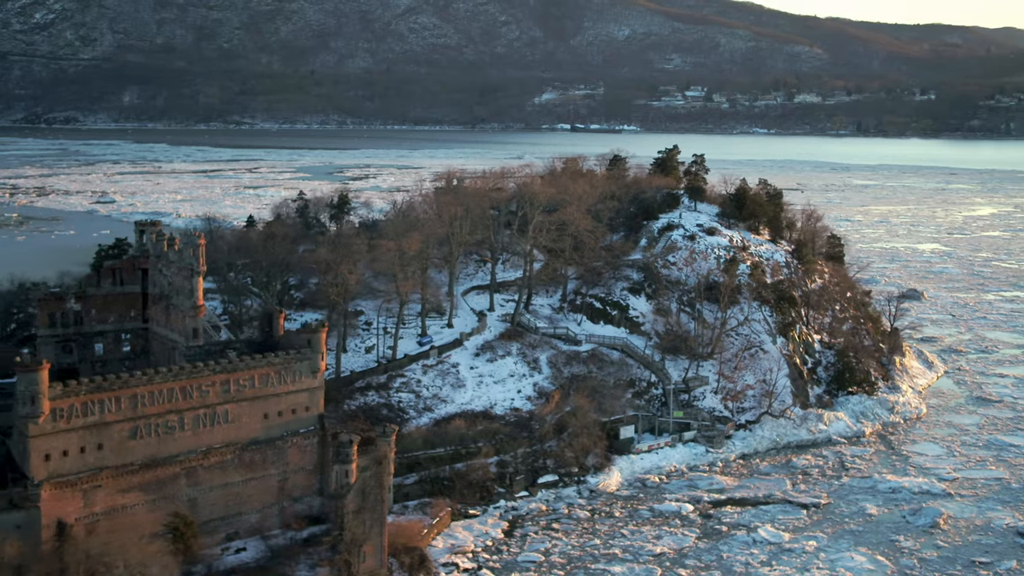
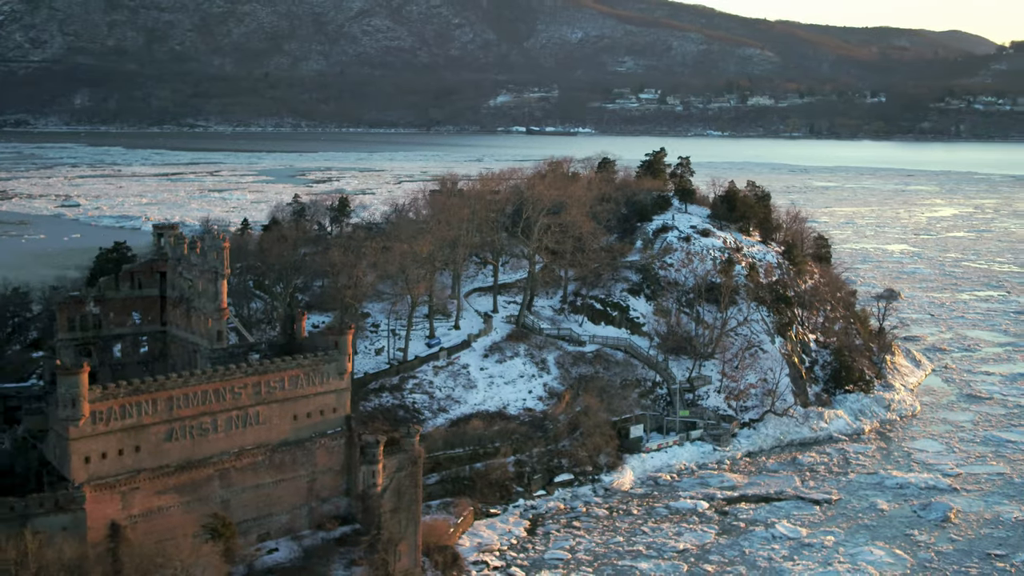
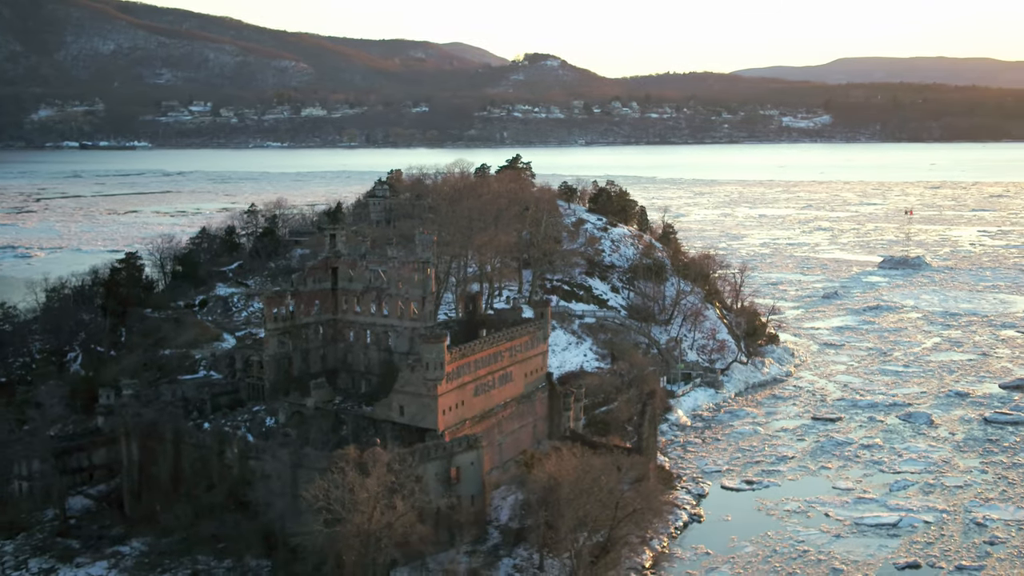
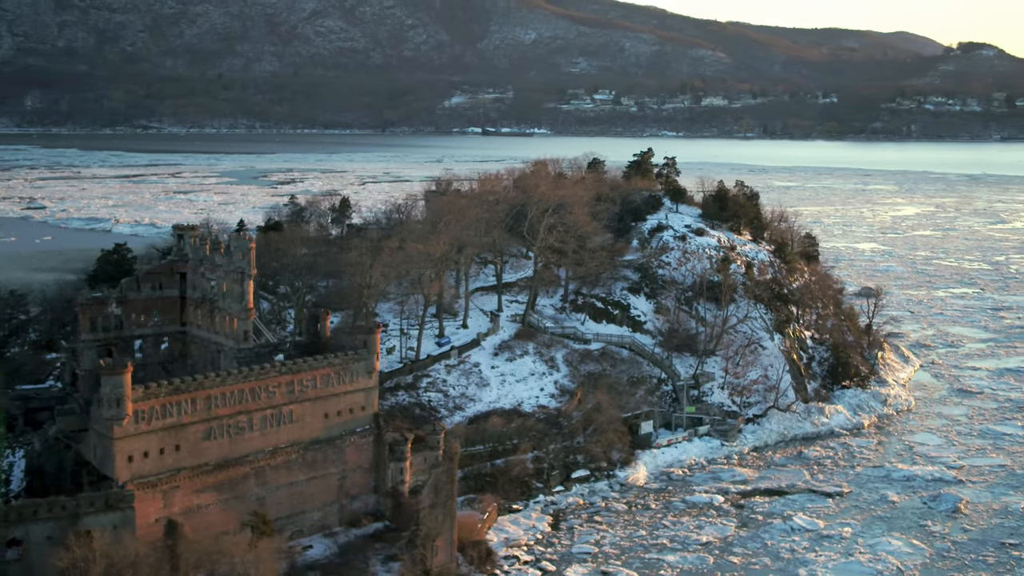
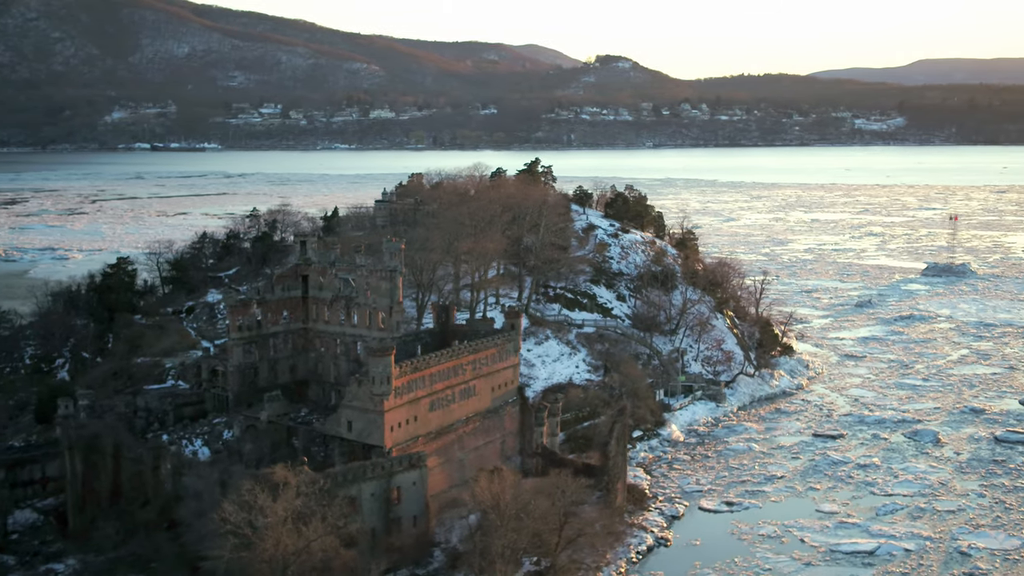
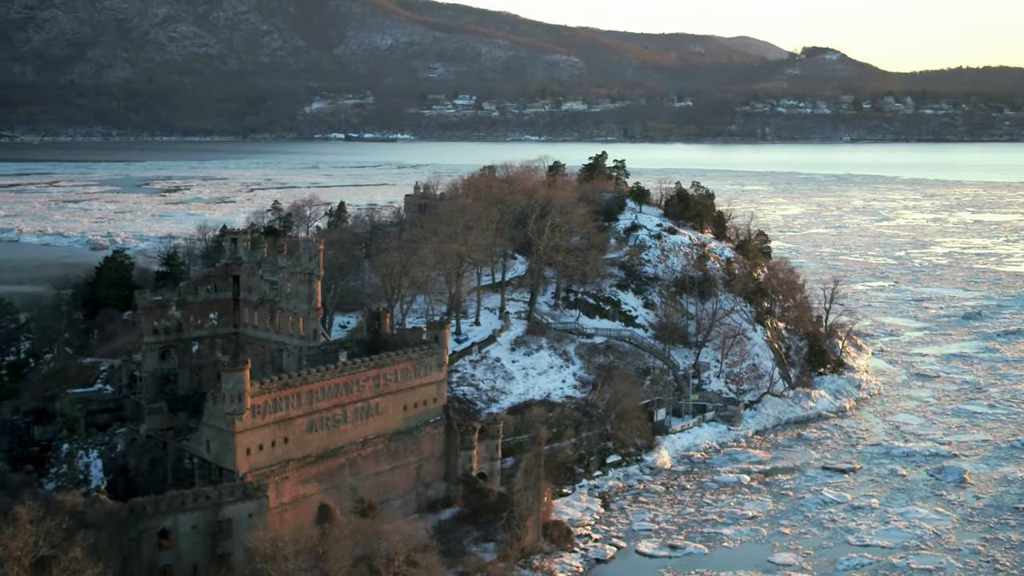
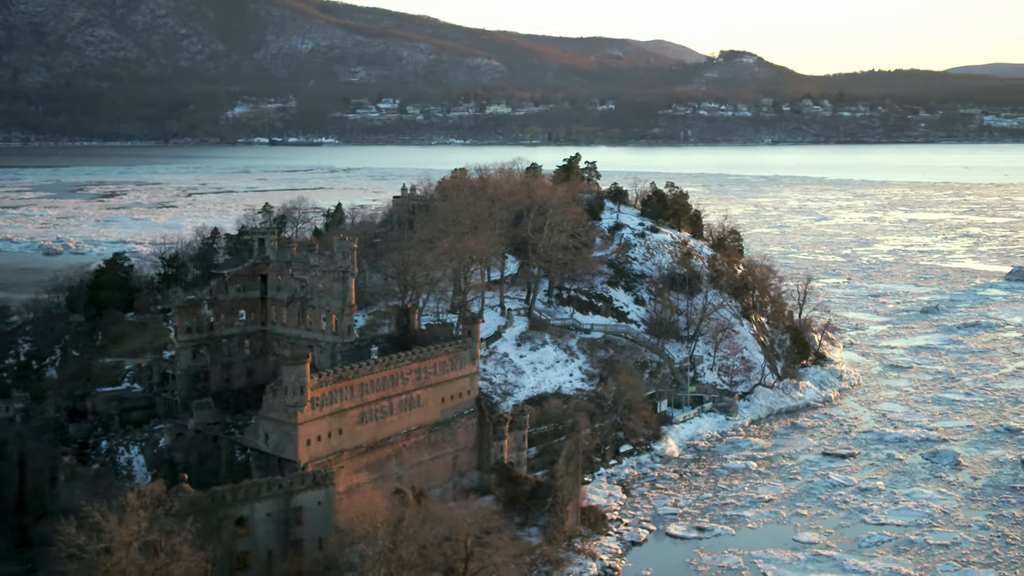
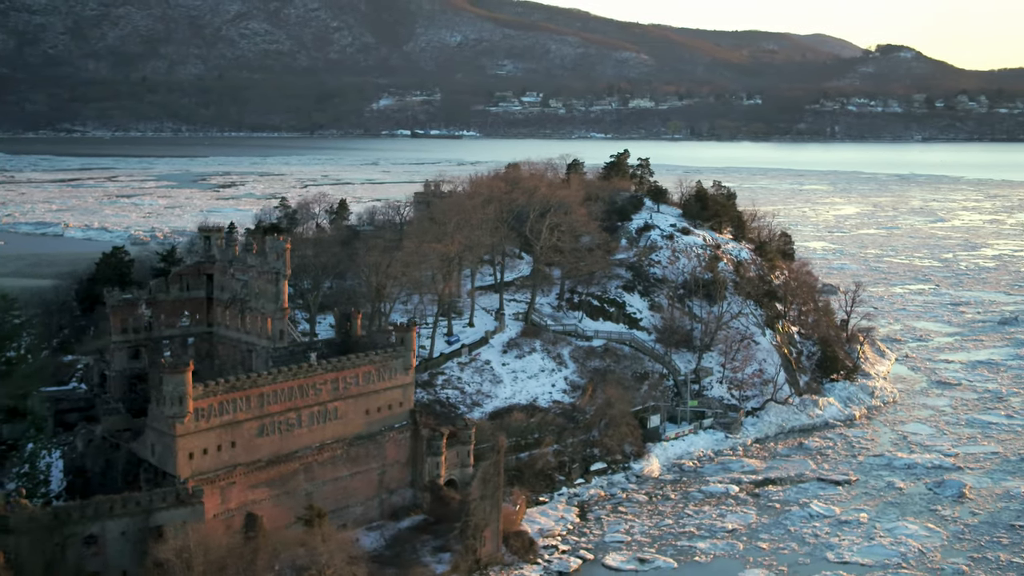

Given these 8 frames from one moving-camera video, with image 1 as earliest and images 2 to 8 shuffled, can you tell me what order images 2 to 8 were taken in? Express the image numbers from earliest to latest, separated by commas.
2, 4, 8, 6, 7, 5, 3
